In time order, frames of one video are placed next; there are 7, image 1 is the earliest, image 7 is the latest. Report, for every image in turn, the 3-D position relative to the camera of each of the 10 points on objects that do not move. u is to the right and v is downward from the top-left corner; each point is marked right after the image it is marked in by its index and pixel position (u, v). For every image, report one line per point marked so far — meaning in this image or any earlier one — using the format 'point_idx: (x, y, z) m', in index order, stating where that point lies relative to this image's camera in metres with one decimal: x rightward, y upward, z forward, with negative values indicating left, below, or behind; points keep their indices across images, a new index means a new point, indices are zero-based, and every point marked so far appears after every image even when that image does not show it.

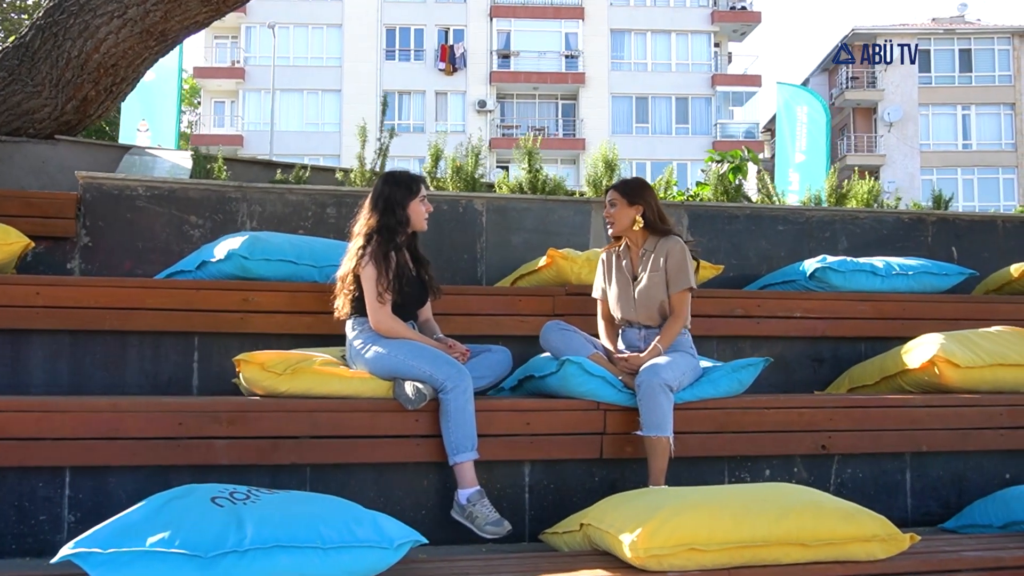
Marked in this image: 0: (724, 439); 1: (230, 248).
0: (+0.9, -0.7, +4.8) m
1: (-1.4, +0.2, +5.5) m
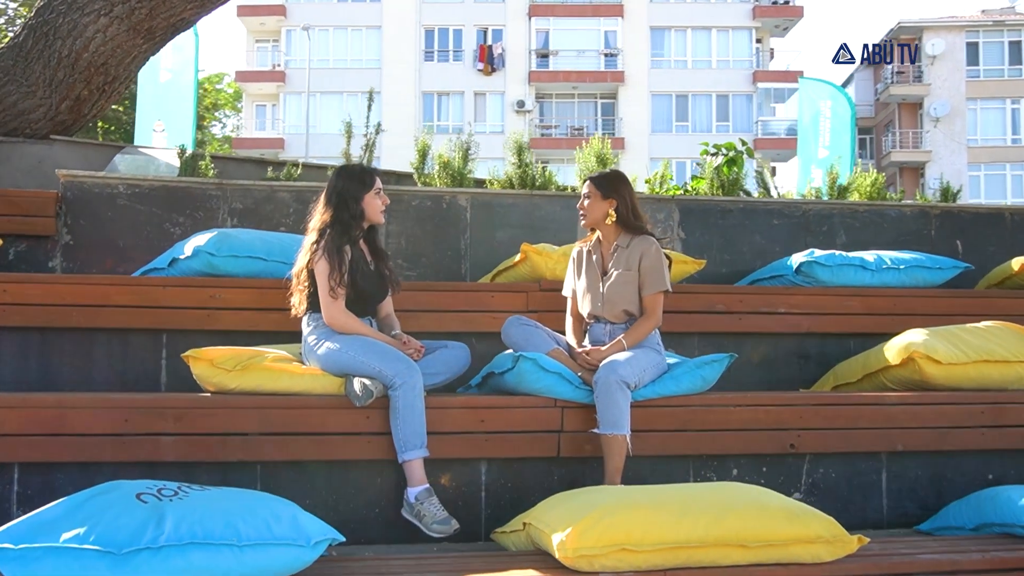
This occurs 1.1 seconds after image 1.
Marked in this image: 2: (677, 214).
0: (+0.7, -0.6, +4.7) m
1: (-1.6, +0.2, +5.5) m
2: (+1.0, +0.5, +6.9) m
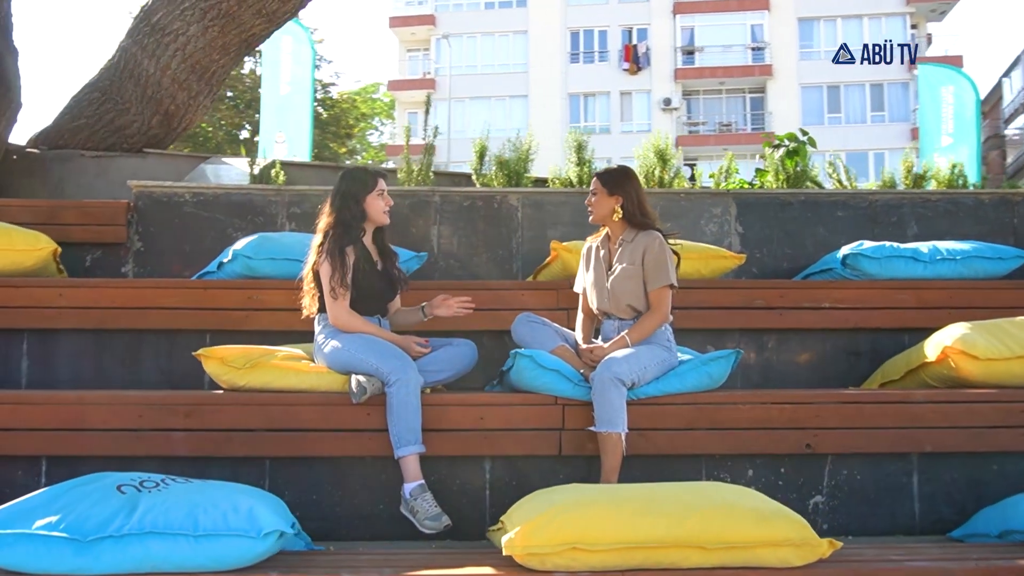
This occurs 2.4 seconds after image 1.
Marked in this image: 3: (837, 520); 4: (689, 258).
0: (+0.8, -0.6, +4.6) m
1: (-1.4, +0.2, +5.7) m
2: (+1.4, +0.5, +6.8) m
3: (+1.4, -1.0, +4.6) m
4: (+0.9, +0.2, +5.8) m
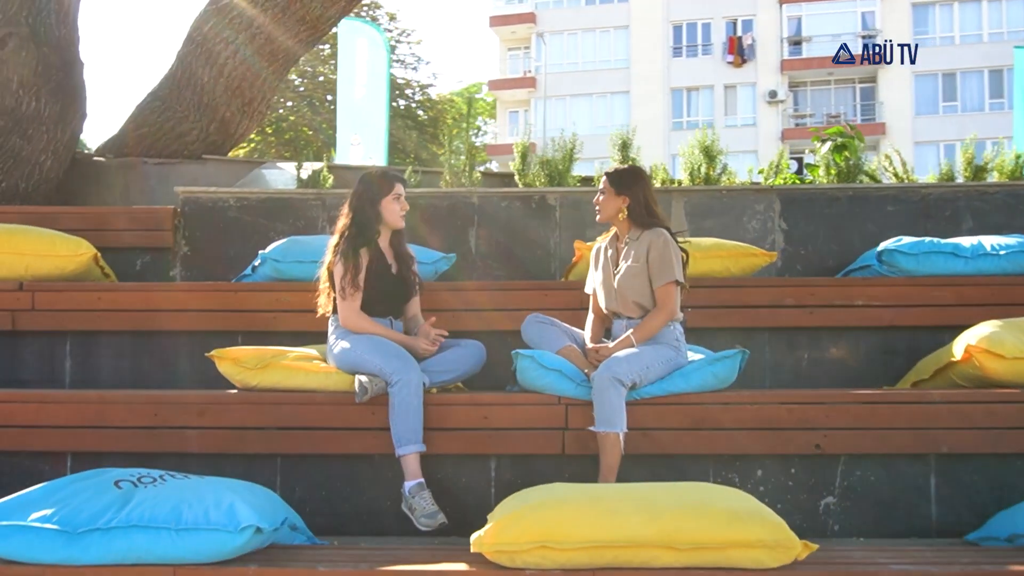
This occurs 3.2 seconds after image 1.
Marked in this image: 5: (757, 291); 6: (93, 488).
0: (+0.8, -0.6, +4.5) m
1: (-1.3, +0.2, +5.9) m
2: (+1.6, +0.5, +6.6) m
3: (+1.4, -0.9, +4.5) m
4: (+1.1, +0.2, +5.7) m
5: (+1.2, 0.0, +5.6) m
6: (-1.4, -0.7, +3.8) m
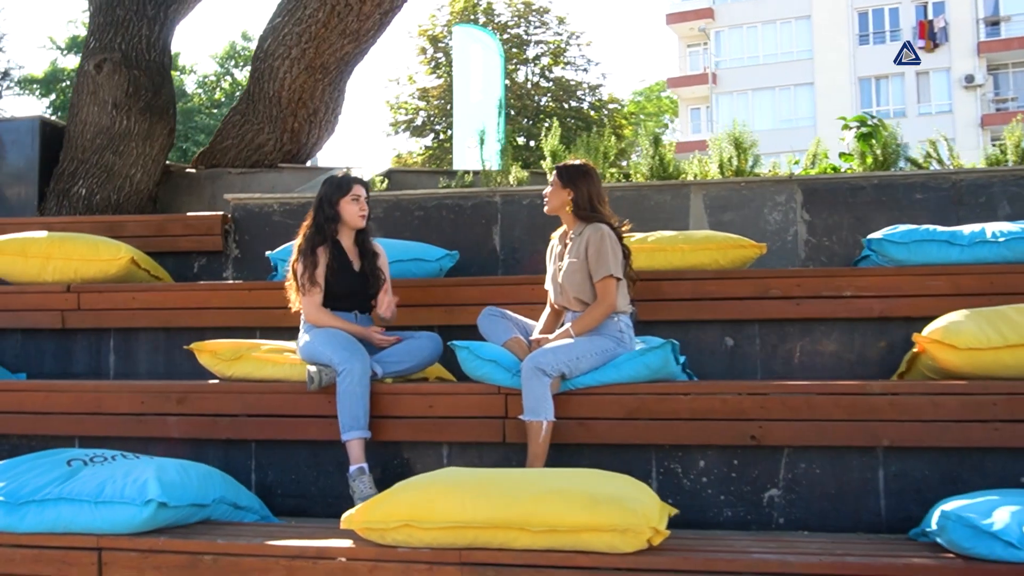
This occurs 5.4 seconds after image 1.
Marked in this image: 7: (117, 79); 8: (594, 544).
0: (+0.5, -0.6, +4.5) m
1: (-1.3, +0.2, +6.3) m
2: (+1.7, +0.5, +6.5) m
3: (+1.1, -0.9, +4.4) m
4: (+1.0, +0.2, +5.7) m
5: (+1.2, 0.0, +5.5) m
6: (-1.8, -0.7, +4.2) m
7: (-3.0, +1.6, +8.3) m
8: (+0.3, -0.8, +3.5) m
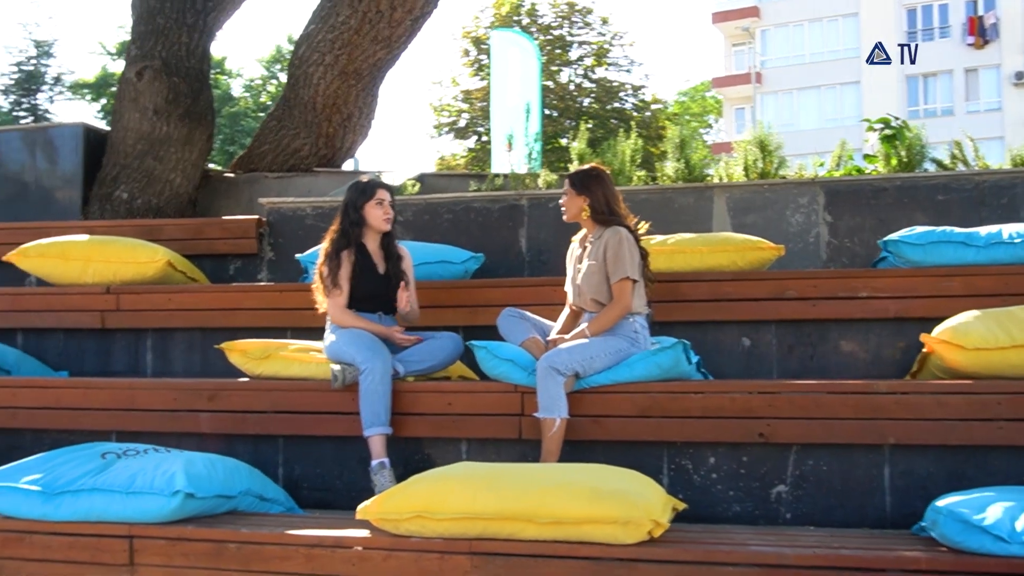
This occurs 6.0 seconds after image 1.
0: (+0.6, -0.6, +4.7) m
1: (-1.1, +0.2, +6.5) m
2: (+1.8, +0.5, +6.5) m
3: (+1.2, -0.9, +4.5) m
4: (+1.1, +0.2, +5.8) m
5: (+1.3, 0.0, +5.6) m
6: (-1.7, -0.7, +4.5) m
7: (-2.8, +1.6, +8.6) m
8: (+0.3, -0.8, +3.6) m
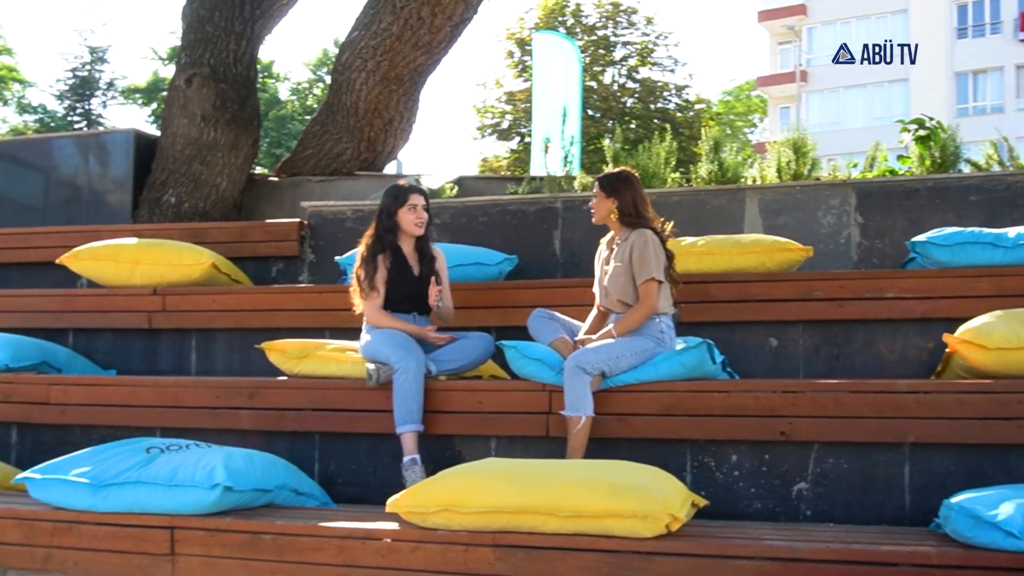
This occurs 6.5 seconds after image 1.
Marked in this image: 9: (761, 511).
0: (+0.7, -0.6, +4.7) m
1: (-0.9, +0.2, +6.6) m
2: (+2.0, +0.5, +6.6) m
3: (+1.3, -0.9, +4.6) m
4: (+1.3, +0.2, +5.8) m
5: (+1.4, 0.0, +5.7) m
6: (-1.6, -0.7, +4.6) m
7: (-2.5, +1.6, +8.8) m
8: (+0.4, -0.8, +3.7) m
9: (+1.1, -0.9, +4.6) m
